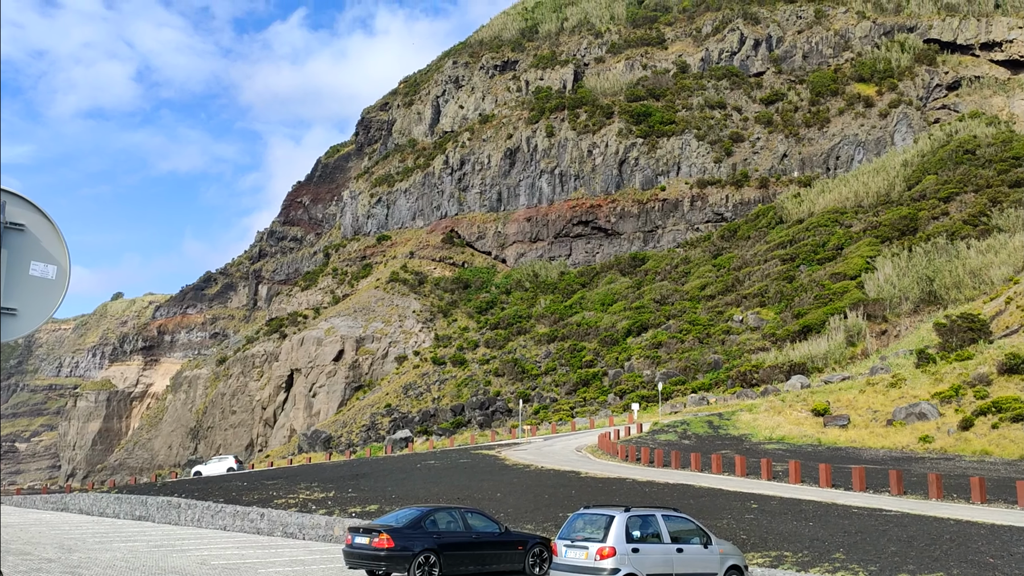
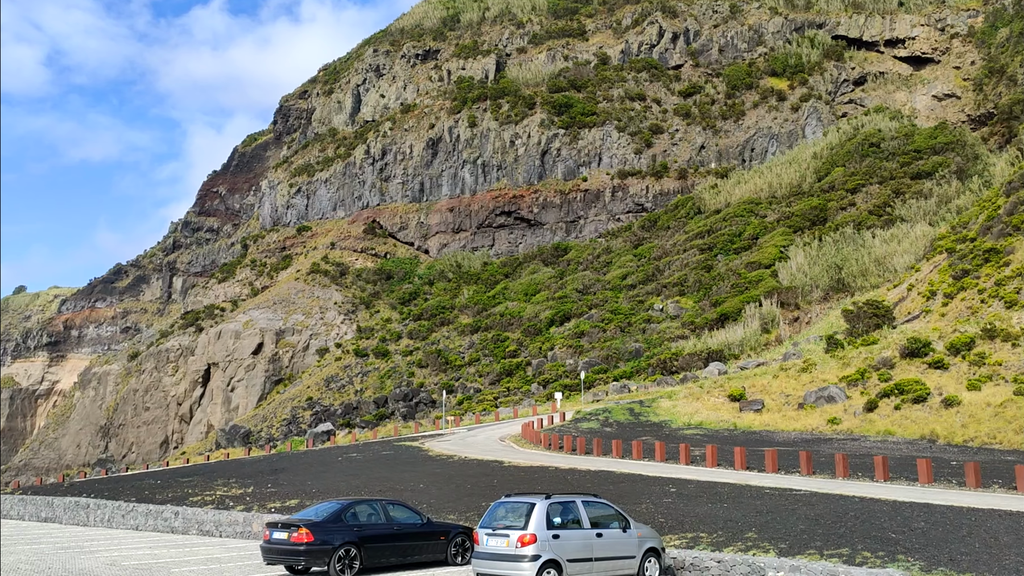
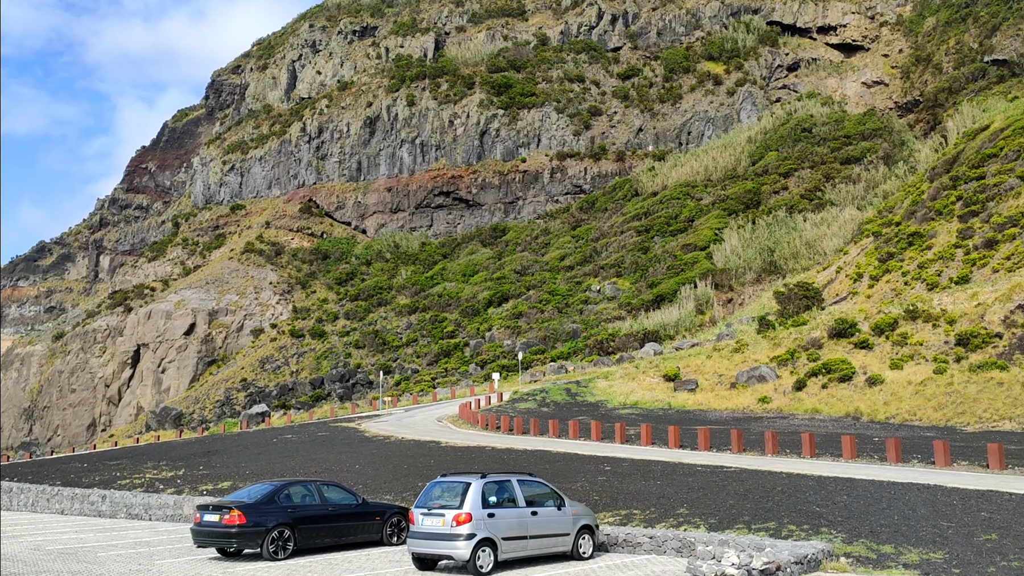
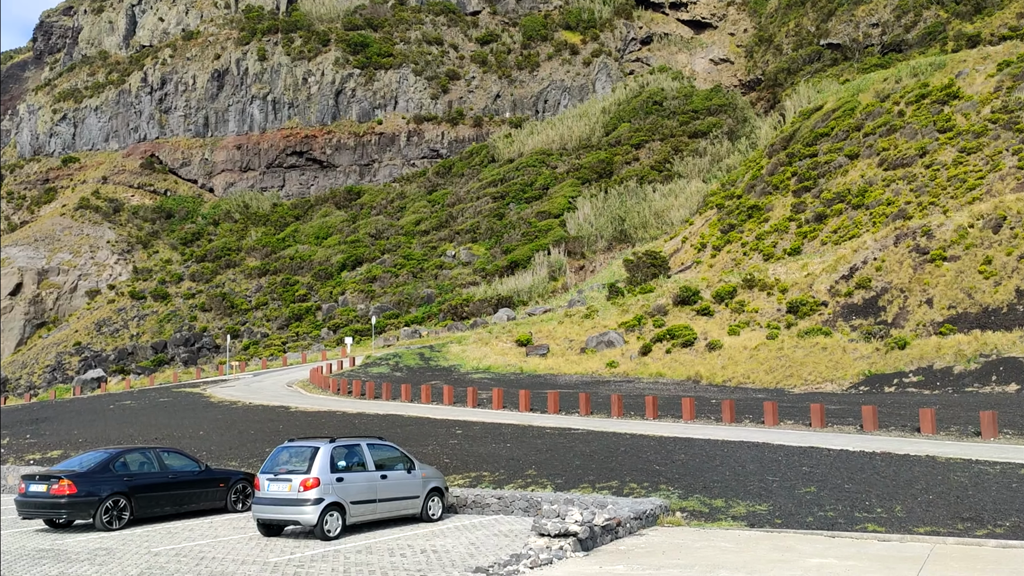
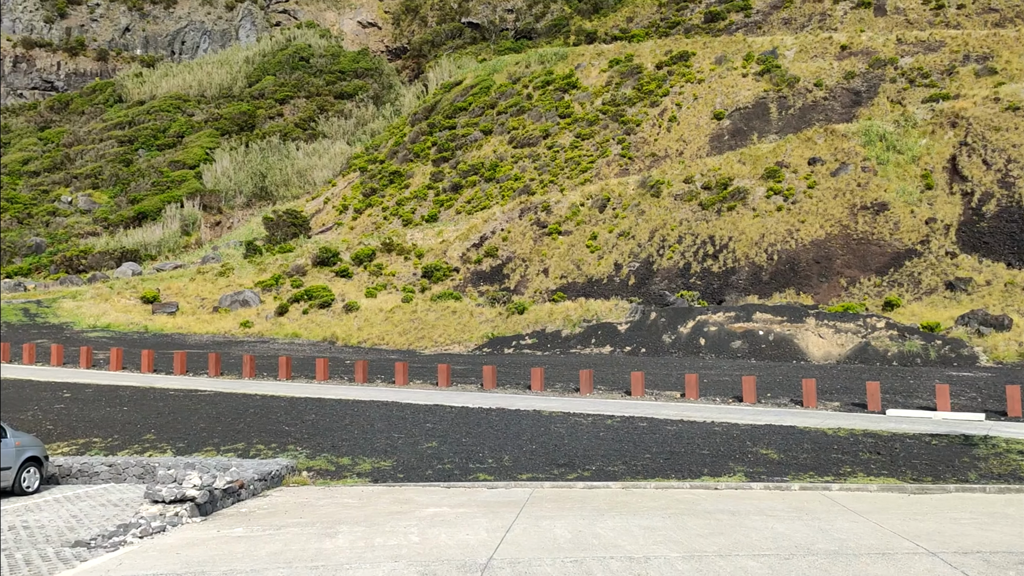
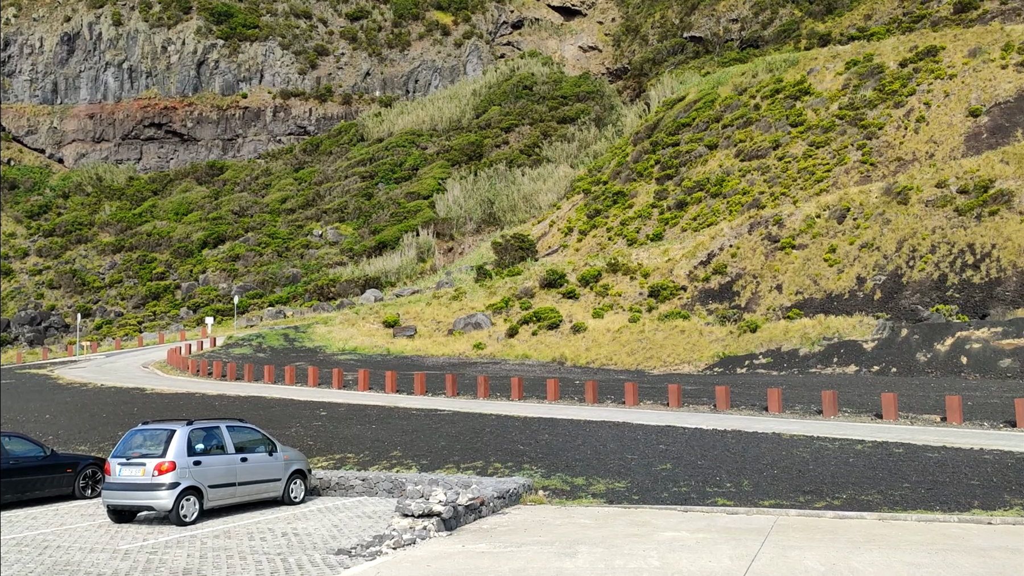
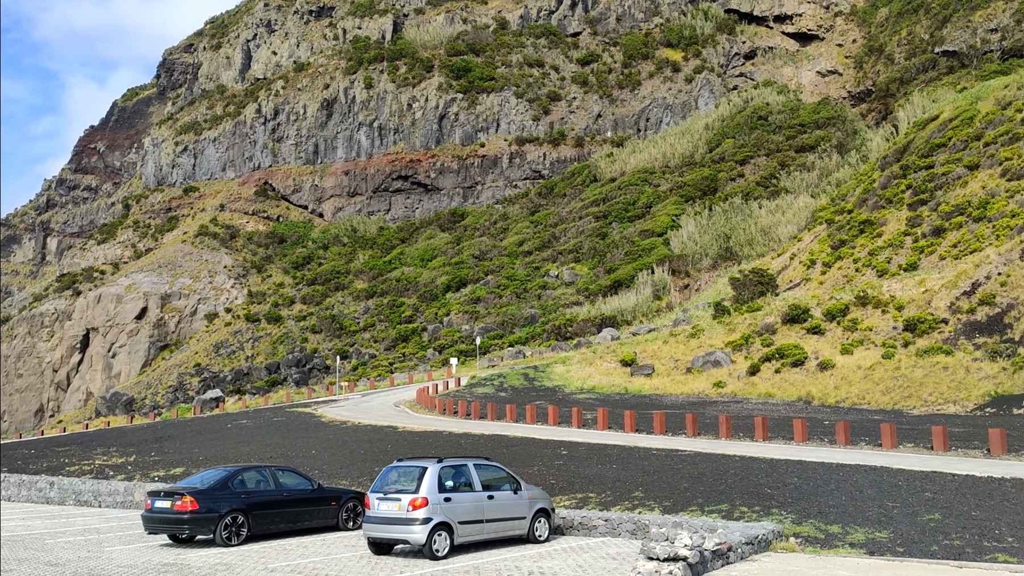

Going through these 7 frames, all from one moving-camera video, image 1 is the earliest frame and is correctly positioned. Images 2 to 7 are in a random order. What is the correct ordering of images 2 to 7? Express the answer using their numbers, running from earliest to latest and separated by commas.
2, 3, 7, 4, 6, 5
